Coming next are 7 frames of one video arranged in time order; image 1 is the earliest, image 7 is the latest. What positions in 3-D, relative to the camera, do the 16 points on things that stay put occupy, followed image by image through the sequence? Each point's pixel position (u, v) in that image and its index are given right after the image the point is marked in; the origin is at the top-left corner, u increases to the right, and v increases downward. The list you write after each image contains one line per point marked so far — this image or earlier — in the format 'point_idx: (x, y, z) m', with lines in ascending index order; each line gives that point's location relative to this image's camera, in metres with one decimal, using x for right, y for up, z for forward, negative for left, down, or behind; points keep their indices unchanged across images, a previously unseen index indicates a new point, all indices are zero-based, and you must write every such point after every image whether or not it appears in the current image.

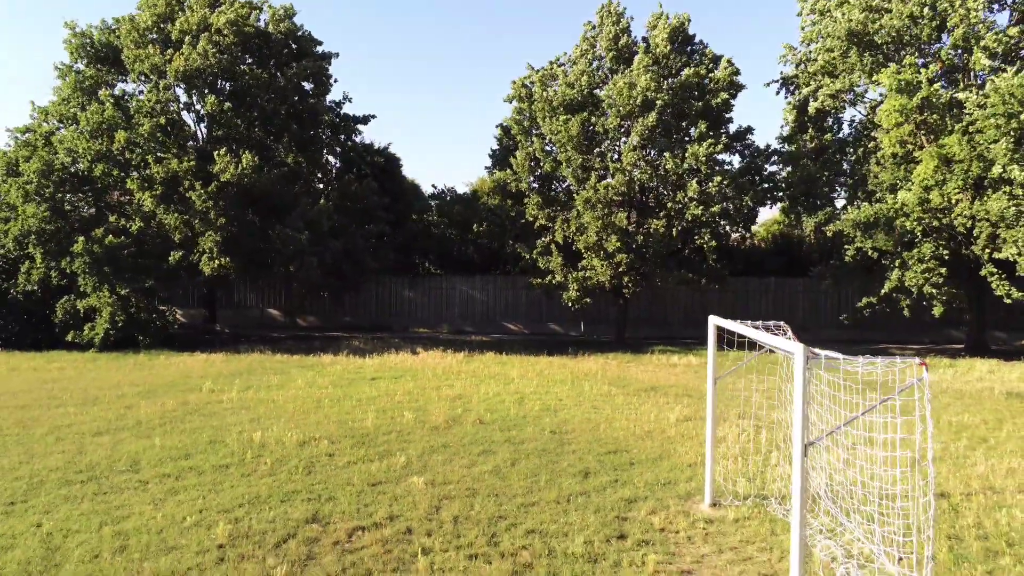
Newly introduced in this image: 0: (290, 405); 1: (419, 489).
0: (-3.0, -1.6, +10.7) m
1: (-0.8, -1.7, +6.8) m
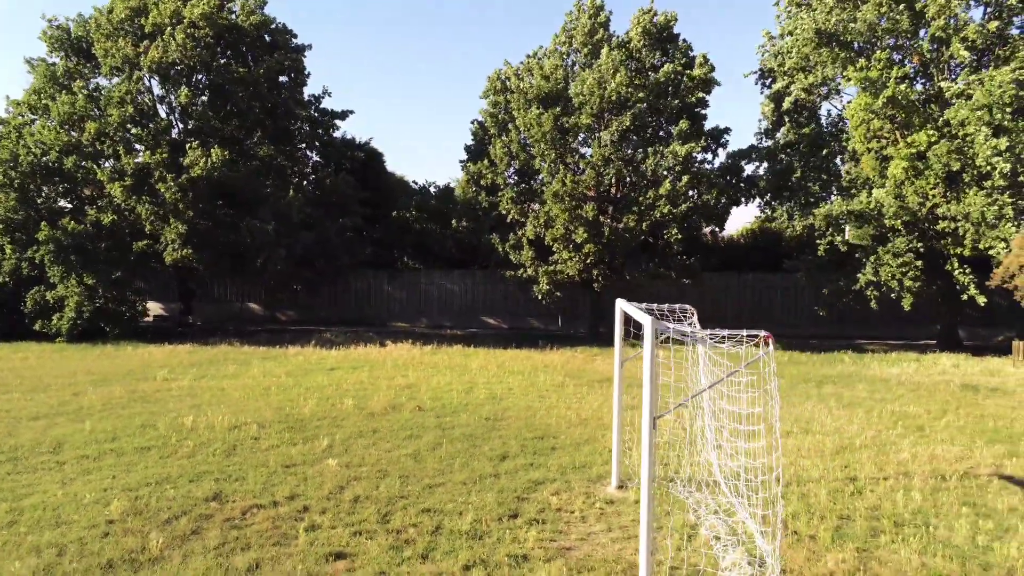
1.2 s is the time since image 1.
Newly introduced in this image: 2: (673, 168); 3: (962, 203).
0: (-3.8, -1.4, +10.8) m
1: (-1.6, -1.6, +6.8) m
2: (+3.4, +2.8, +18.0) m
3: (+8.9, +1.8, +15.6) m
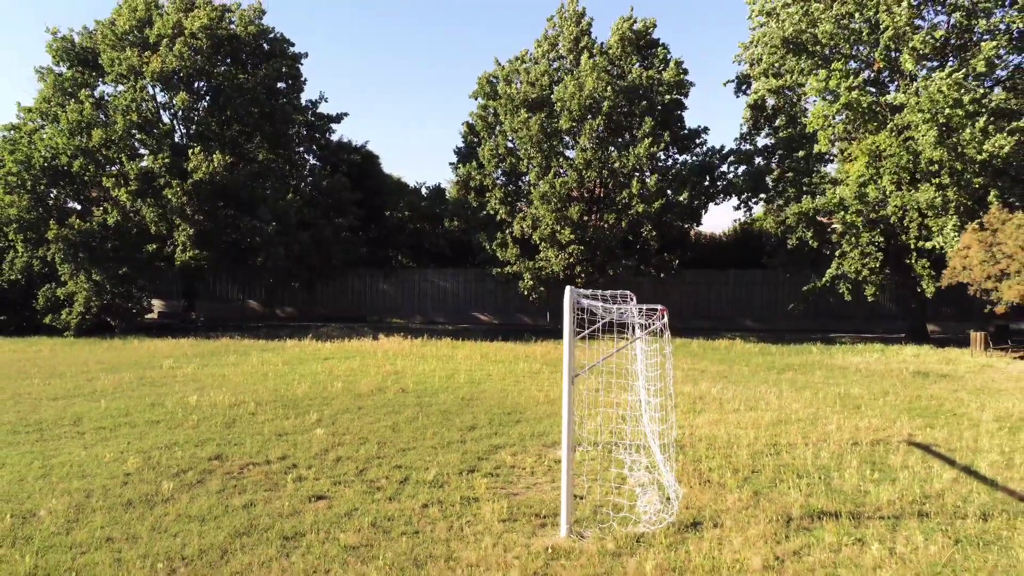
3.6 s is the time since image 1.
0: (-4.1, -1.3, +11.7) m
1: (-1.9, -1.5, +7.8) m
2: (+3.1, +2.9, +18.9) m
3: (+8.5, +2.0, +16.6) m
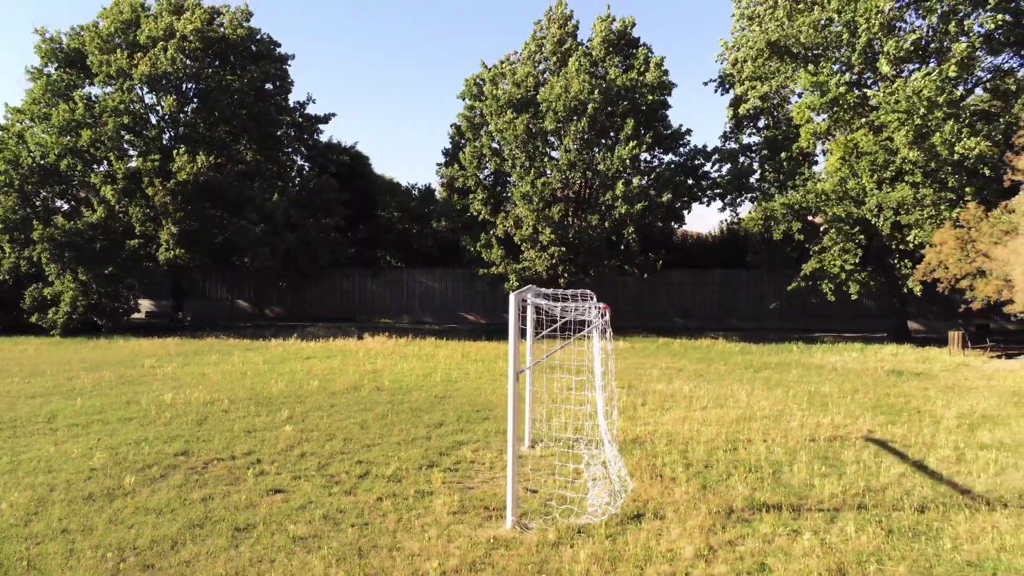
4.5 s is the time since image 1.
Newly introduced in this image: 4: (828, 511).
0: (-4.5, -1.3, +11.9) m
1: (-2.3, -1.5, +7.9) m
2: (+2.7, +2.9, +19.1) m
3: (+8.2, +2.0, +16.7) m
4: (+2.3, -1.6, +5.6) m
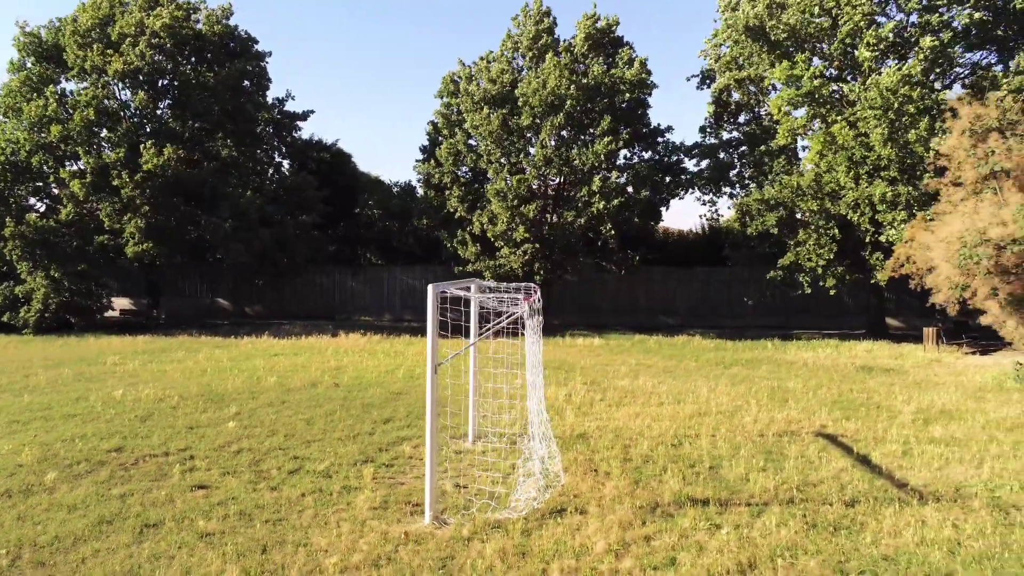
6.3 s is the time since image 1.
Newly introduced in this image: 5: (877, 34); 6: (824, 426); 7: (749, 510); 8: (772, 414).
0: (-5.1, -1.3, +11.8) m
1: (-2.8, -1.4, +7.8) m
2: (+2.1, +3.0, +19.0) m
3: (+7.6, +2.0, +16.7) m
4: (+1.7, -1.5, +5.5) m
5: (+7.7, +5.4, +16.6) m
6: (+3.4, -1.5, +8.5) m
7: (+1.6, -1.5, +5.3) m
8: (+3.1, -1.5, +9.2) m
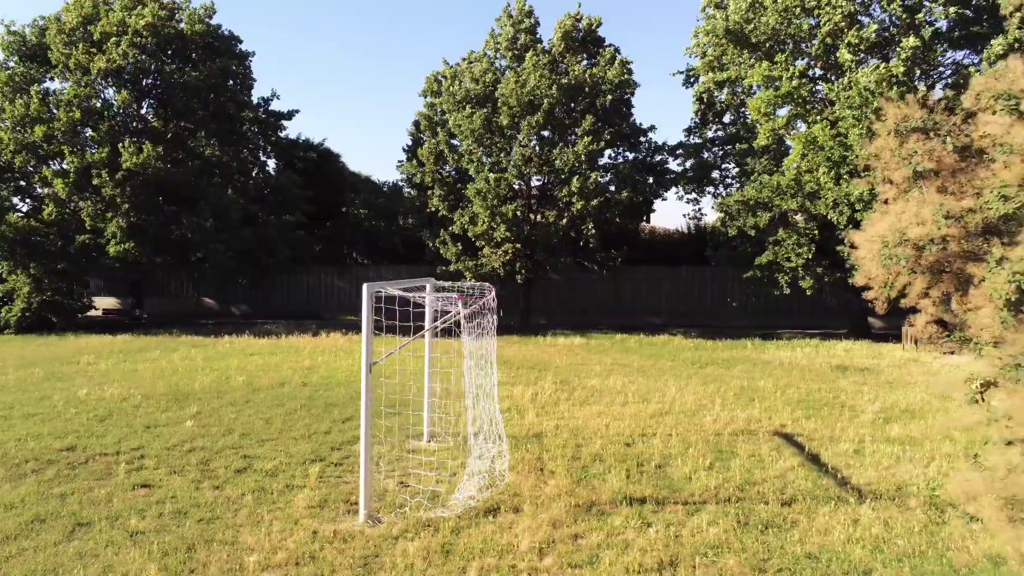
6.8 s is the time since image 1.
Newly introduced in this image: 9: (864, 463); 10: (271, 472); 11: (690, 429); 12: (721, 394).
0: (-5.5, -1.3, +11.8) m
1: (-3.3, -1.4, +7.8) m
2: (+1.6, +3.0, +19.0) m
3: (+7.1, +2.1, +16.7) m
4: (+1.3, -1.5, +5.5) m
5: (+7.2, +5.4, +16.6) m
6: (+3.0, -1.5, +8.5) m
7: (+1.2, -1.5, +5.4) m
8: (+2.7, -1.5, +9.3) m
9: (+3.1, -1.5, +6.9) m
10: (-2.0, -1.5, +6.3) m
11: (+1.9, -1.5, +8.2) m
12: (+2.9, -1.5, +10.8) m
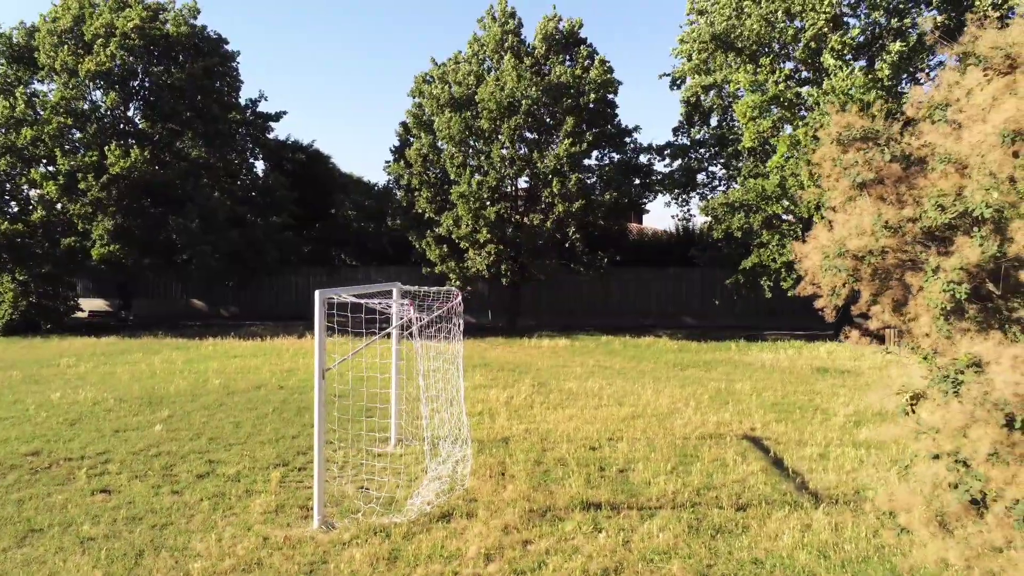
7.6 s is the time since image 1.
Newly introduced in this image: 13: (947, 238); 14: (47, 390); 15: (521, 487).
0: (-5.9, -1.3, +11.8) m
1: (-3.6, -1.5, +7.9) m
2: (+1.2, +2.9, +19.1) m
3: (+6.8, +2.0, +16.8) m
4: (+1.0, -1.6, +5.5) m
5: (+6.9, +5.3, +16.6) m
6: (+2.6, -1.5, +8.6) m
7: (+0.9, -1.6, +5.4) m
8: (+2.3, -1.5, +9.3) m
9: (+2.8, -1.6, +6.9) m
10: (-2.3, -1.5, +6.4) m
11: (+1.6, -1.5, +8.3) m
12: (+2.6, -1.5, +10.9) m
13: (+2.9, +0.3, +5.1) m
14: (-6.1, -1.3, +10.3) m
15: (+0.1, -1.5, +5.9) m
